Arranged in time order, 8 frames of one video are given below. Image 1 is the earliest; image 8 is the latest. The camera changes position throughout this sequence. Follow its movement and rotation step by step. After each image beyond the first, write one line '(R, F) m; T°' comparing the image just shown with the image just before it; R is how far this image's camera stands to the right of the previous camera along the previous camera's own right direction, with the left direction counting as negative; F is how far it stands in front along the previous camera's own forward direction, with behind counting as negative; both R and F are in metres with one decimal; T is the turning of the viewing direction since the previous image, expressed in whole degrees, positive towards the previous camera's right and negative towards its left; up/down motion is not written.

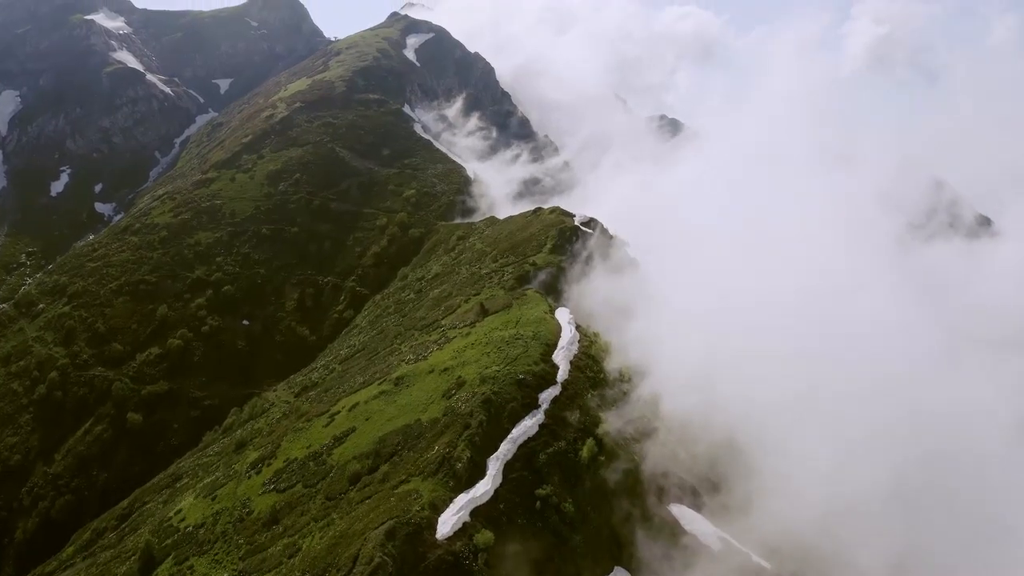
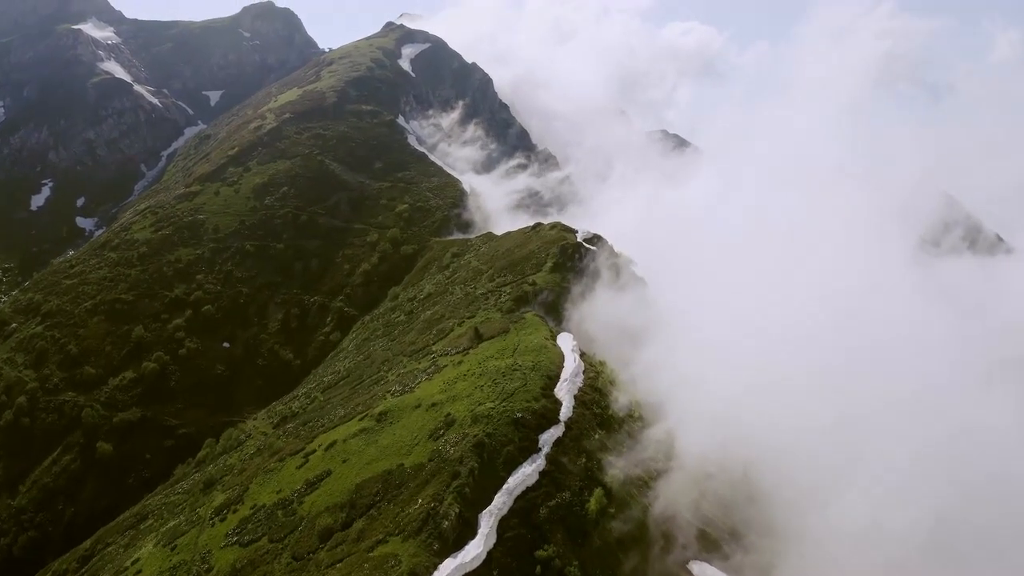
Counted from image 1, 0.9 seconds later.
(+0.2, +7.9) m; 0°
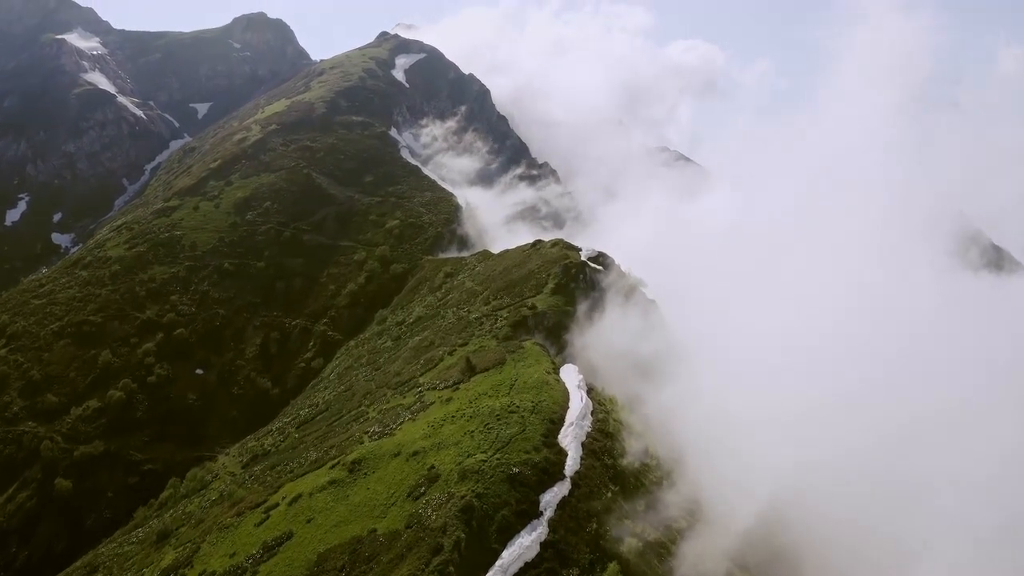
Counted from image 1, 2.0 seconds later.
(+0.2, +9.3) m; 0°
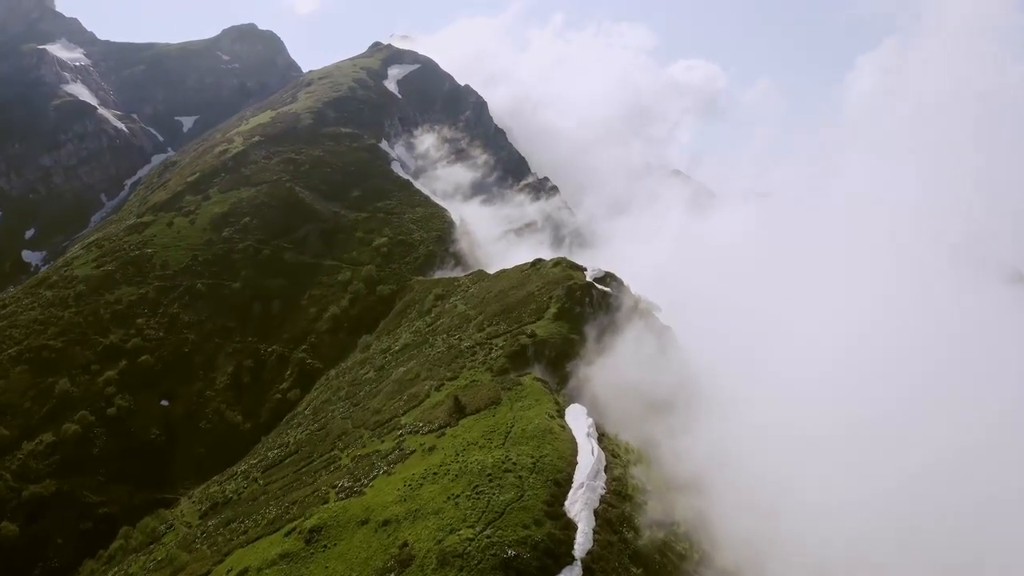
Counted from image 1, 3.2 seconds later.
(+0.2, +9.9) m; 0°
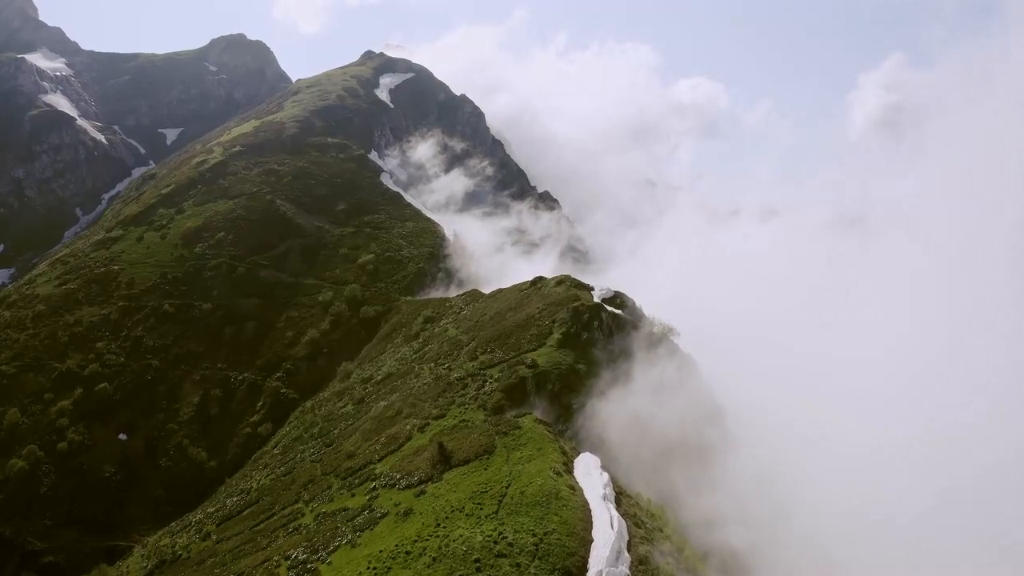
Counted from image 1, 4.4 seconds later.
(+0.1, +9.8) m; 0°
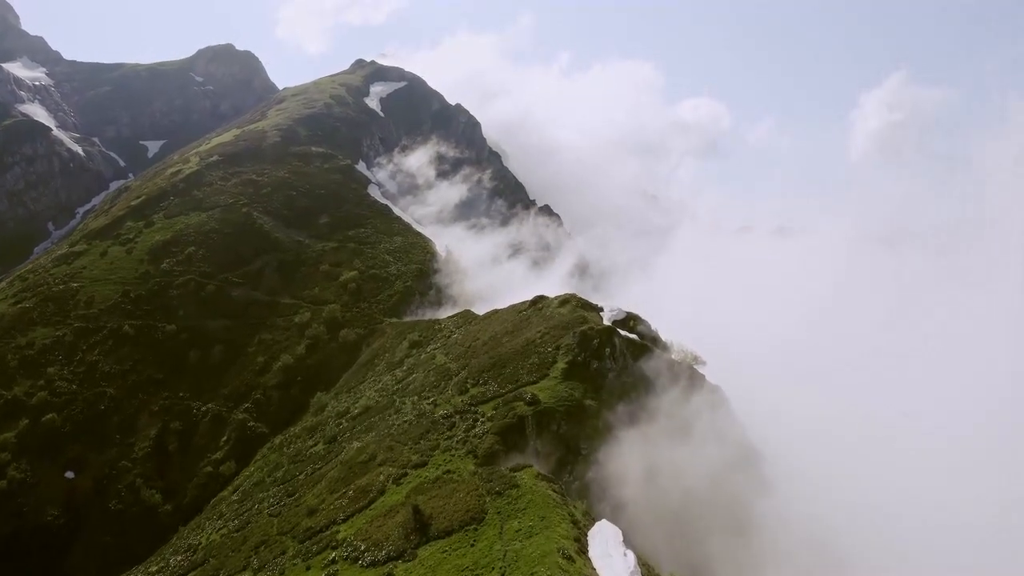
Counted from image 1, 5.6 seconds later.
(+0.1, +9.6) m; 0°
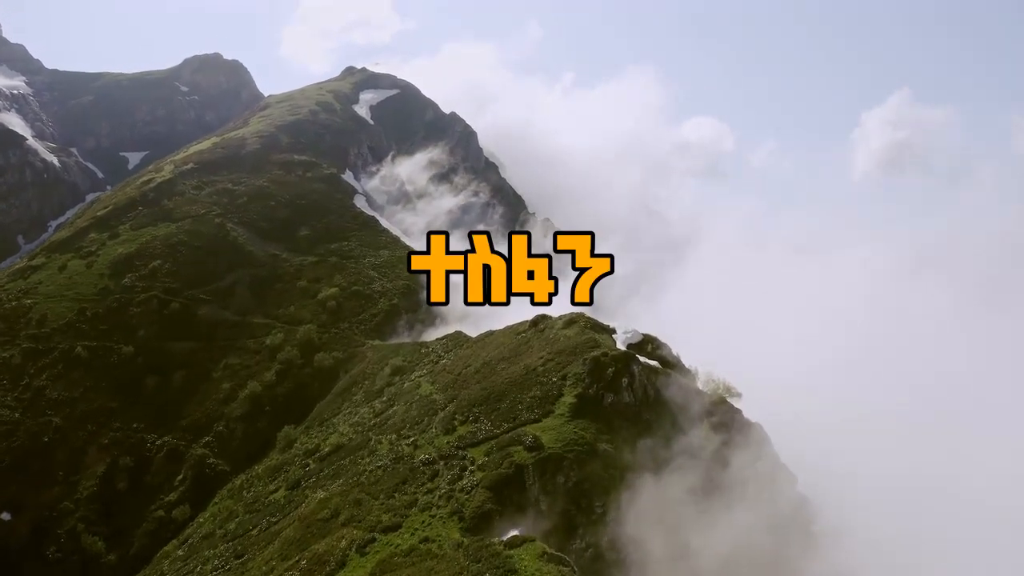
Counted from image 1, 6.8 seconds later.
(+0.1, +9.1) m; 0°
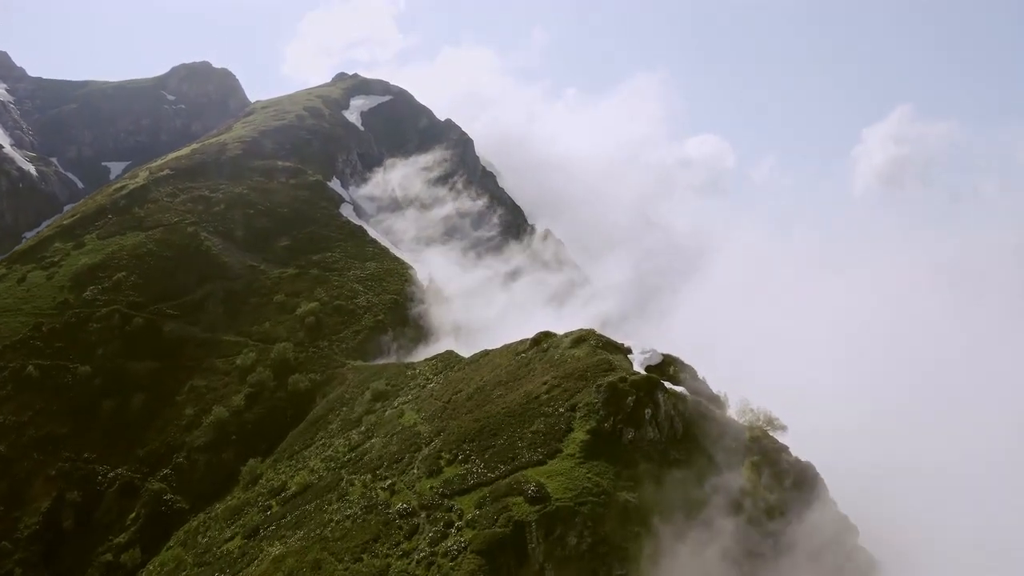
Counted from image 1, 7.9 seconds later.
(0.0, +7.7) m; 0°
